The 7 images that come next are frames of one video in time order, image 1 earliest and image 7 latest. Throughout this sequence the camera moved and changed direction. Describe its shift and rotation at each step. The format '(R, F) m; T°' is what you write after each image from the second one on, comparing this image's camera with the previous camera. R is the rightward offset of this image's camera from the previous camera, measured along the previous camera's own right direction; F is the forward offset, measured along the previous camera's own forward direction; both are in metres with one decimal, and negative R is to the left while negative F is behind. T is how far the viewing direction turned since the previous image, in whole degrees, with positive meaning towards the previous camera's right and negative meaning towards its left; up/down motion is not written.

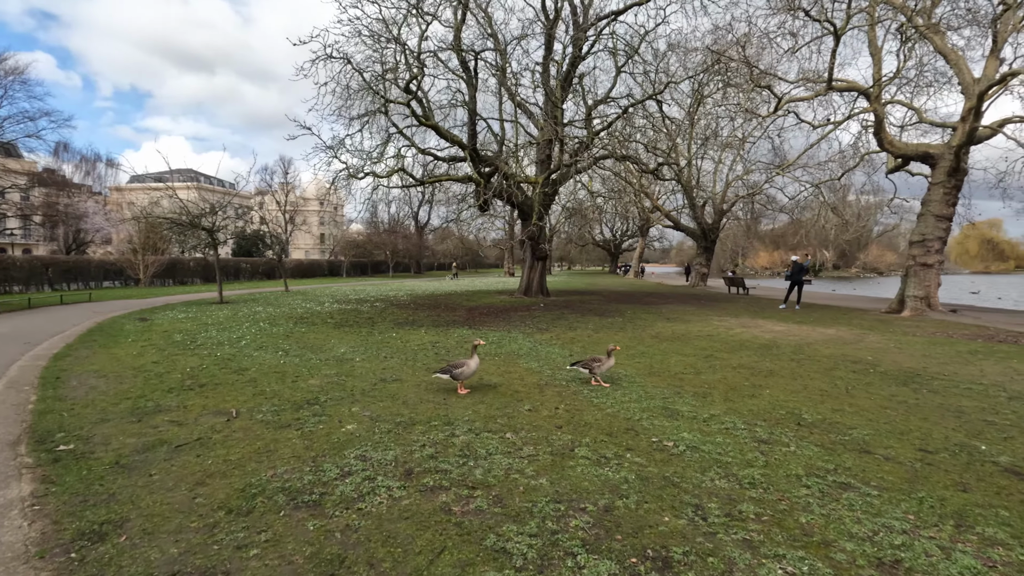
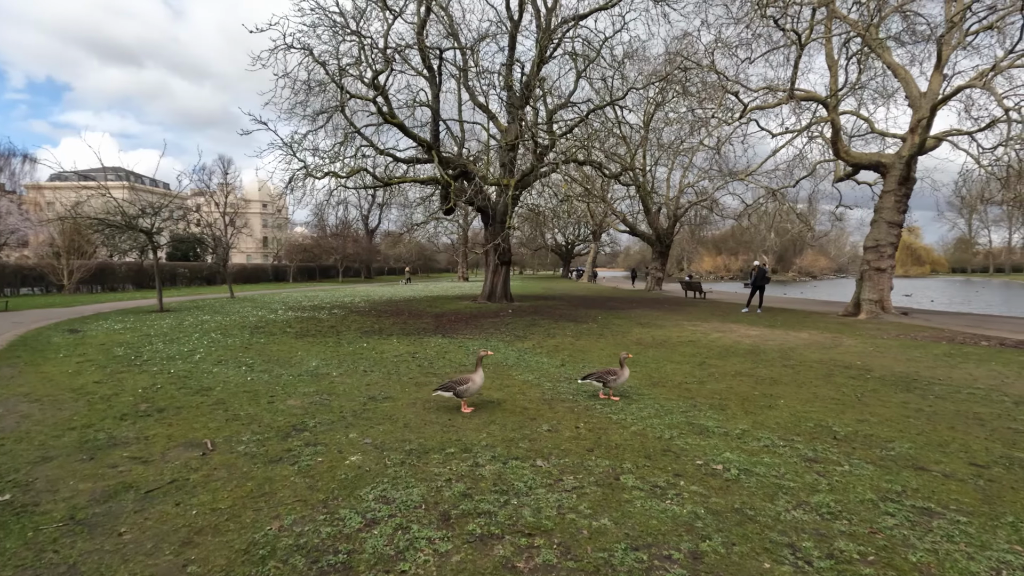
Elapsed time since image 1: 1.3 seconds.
(-0.7, +0.6) m; +5°
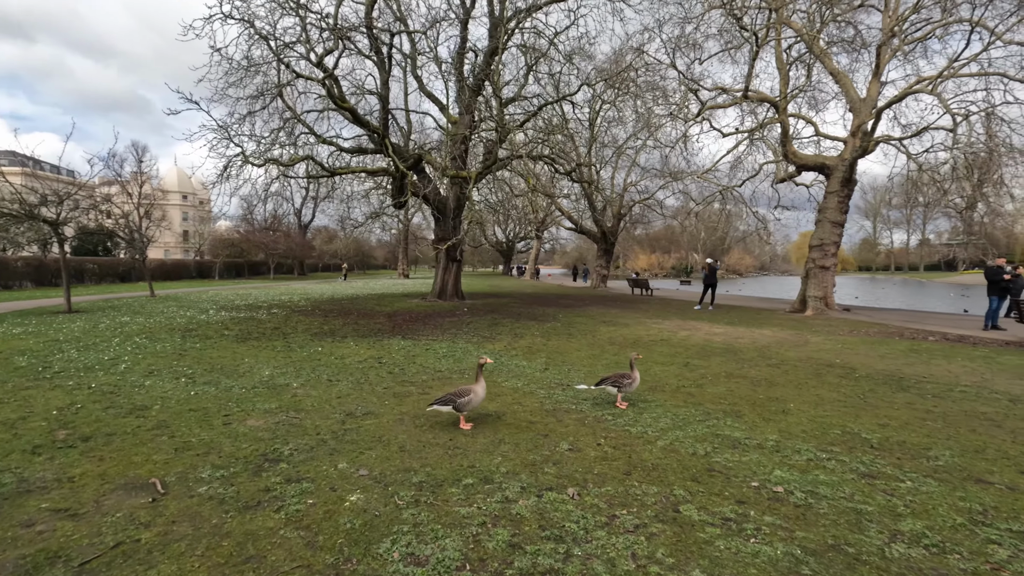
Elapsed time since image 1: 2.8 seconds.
(-0.7, +0.8) m; +7°
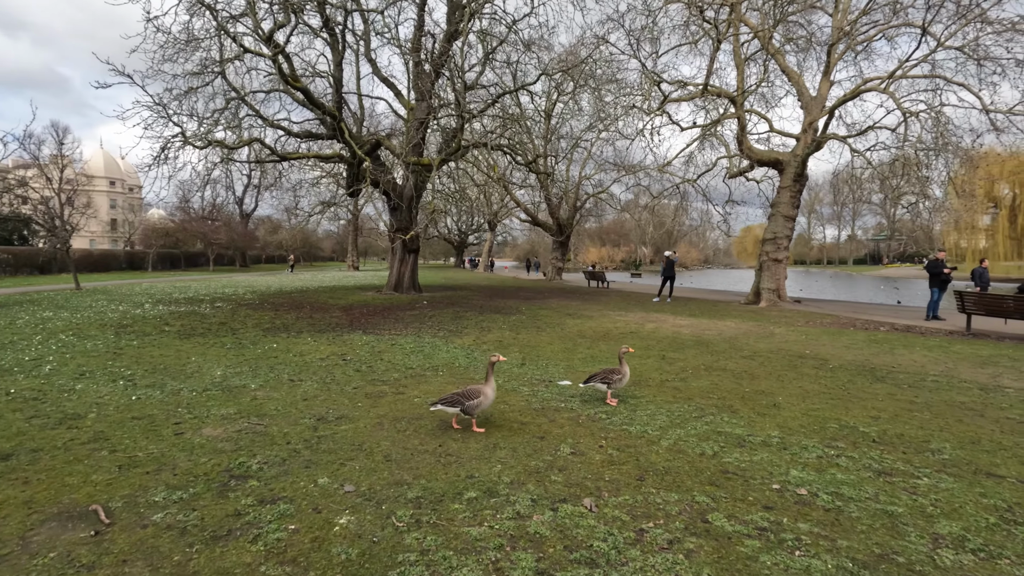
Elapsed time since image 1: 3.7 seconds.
(-0.4, +0.5) m; +5°
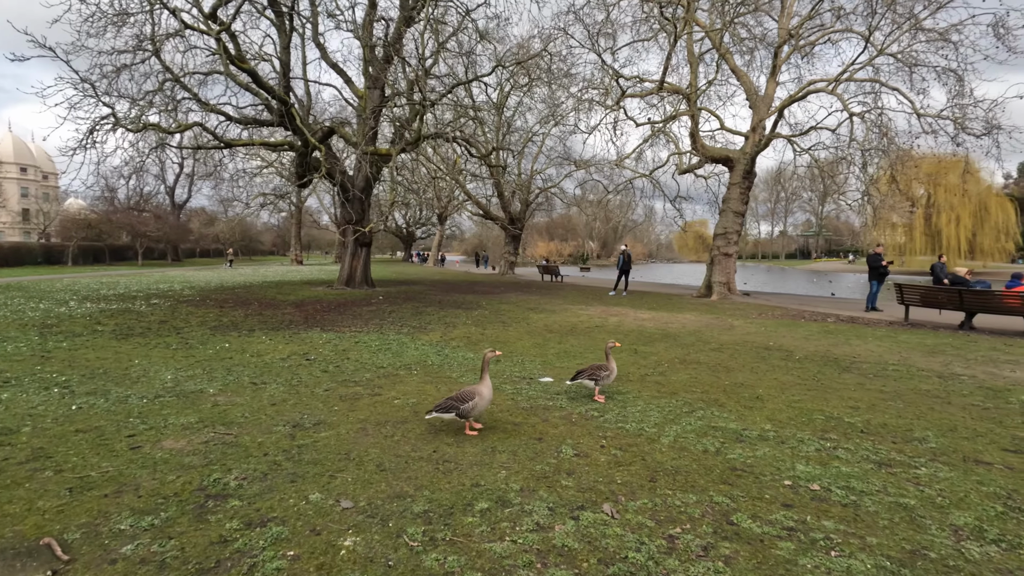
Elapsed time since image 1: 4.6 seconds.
(-0.4, +0.3) m; +6°
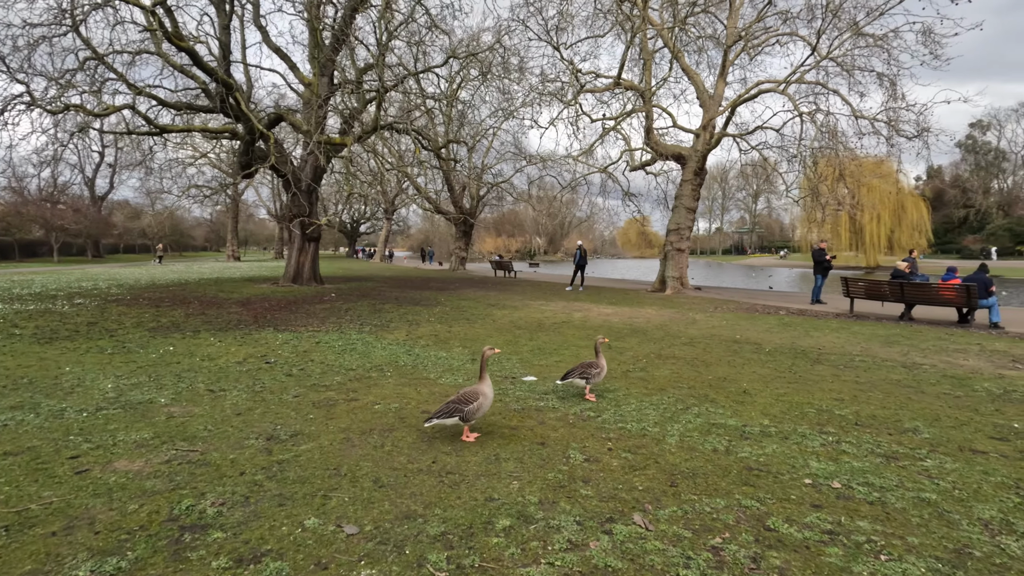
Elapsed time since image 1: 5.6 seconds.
(-0.4, +0.3) m; +6°
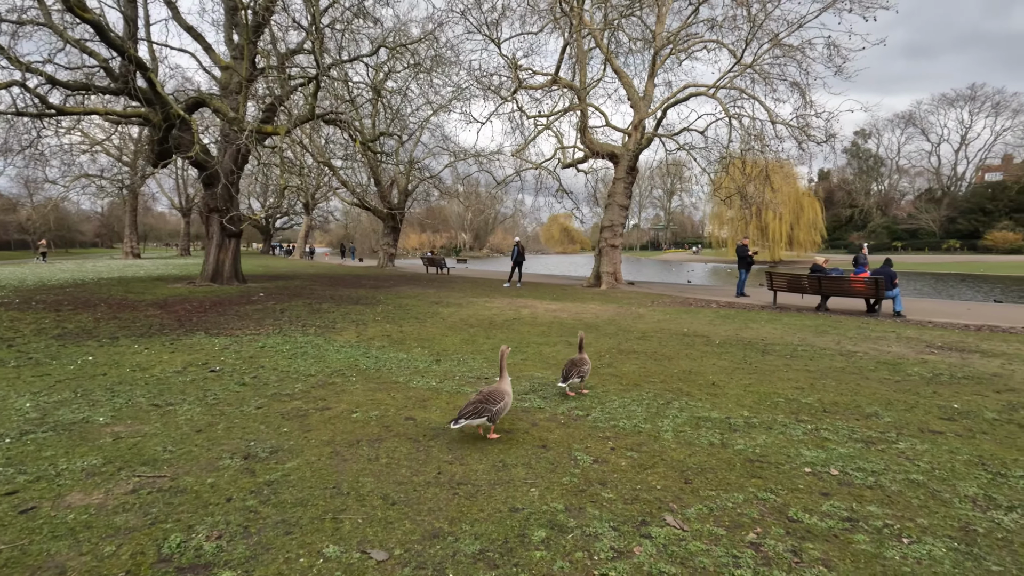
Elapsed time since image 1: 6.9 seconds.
(-0.6, +0.2) m; +8°
